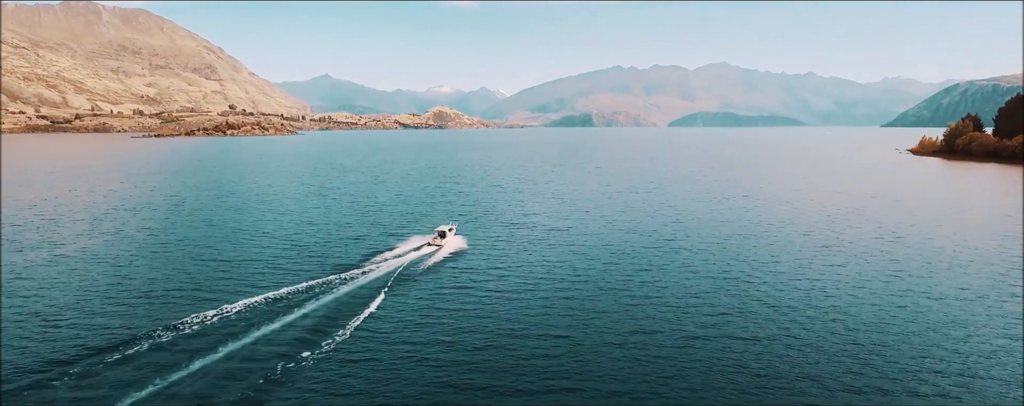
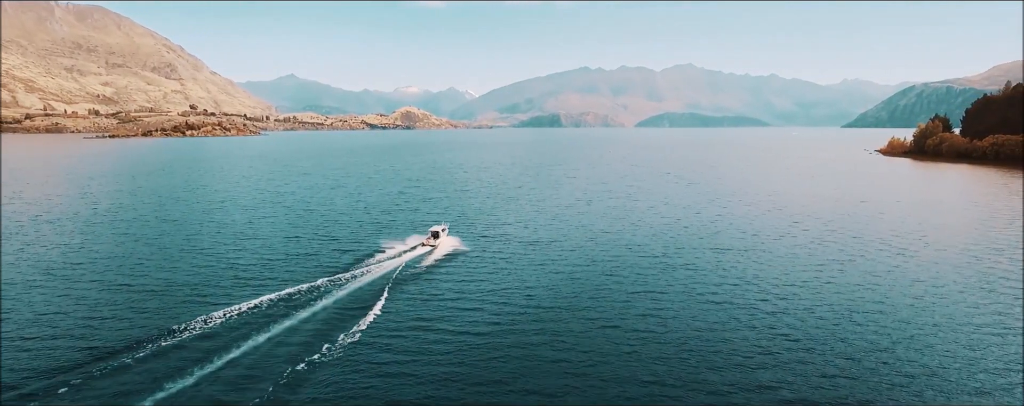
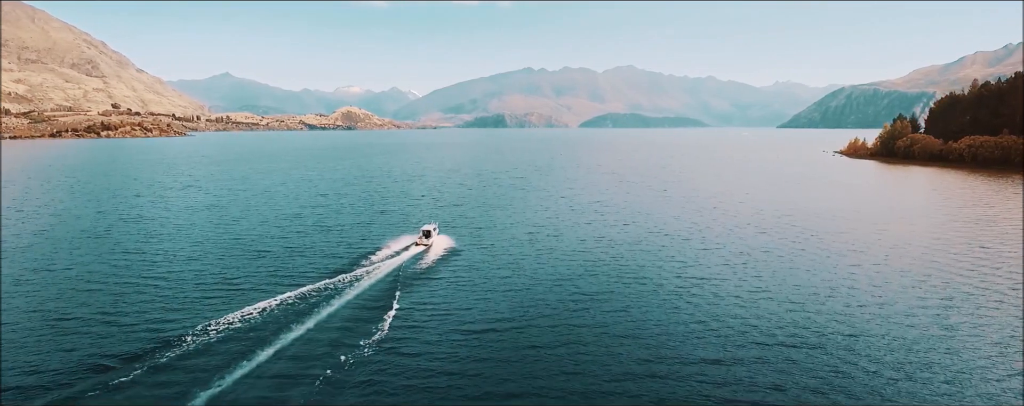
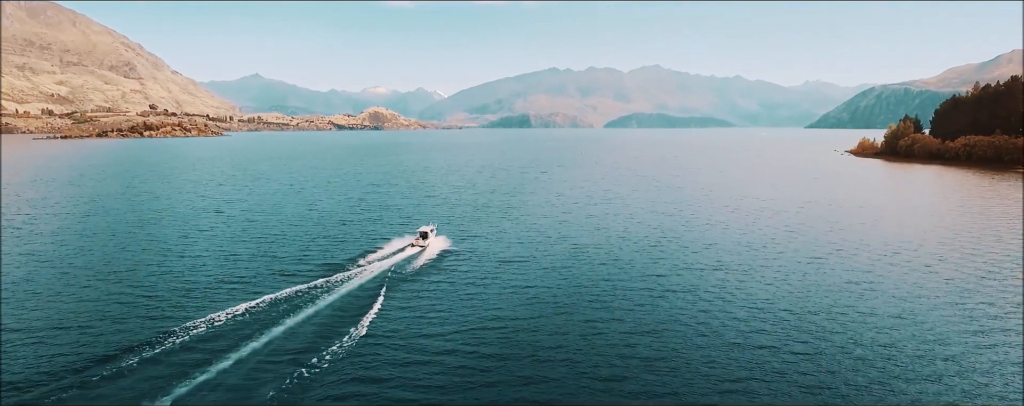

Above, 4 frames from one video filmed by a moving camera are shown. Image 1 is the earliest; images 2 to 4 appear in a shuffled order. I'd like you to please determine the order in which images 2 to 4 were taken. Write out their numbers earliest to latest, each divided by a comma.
2, 4, 3
